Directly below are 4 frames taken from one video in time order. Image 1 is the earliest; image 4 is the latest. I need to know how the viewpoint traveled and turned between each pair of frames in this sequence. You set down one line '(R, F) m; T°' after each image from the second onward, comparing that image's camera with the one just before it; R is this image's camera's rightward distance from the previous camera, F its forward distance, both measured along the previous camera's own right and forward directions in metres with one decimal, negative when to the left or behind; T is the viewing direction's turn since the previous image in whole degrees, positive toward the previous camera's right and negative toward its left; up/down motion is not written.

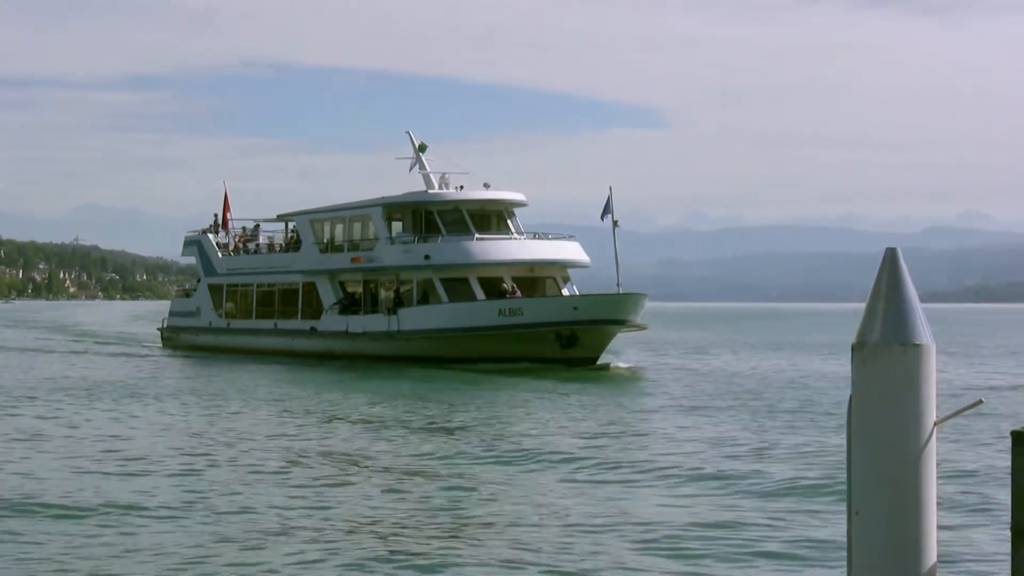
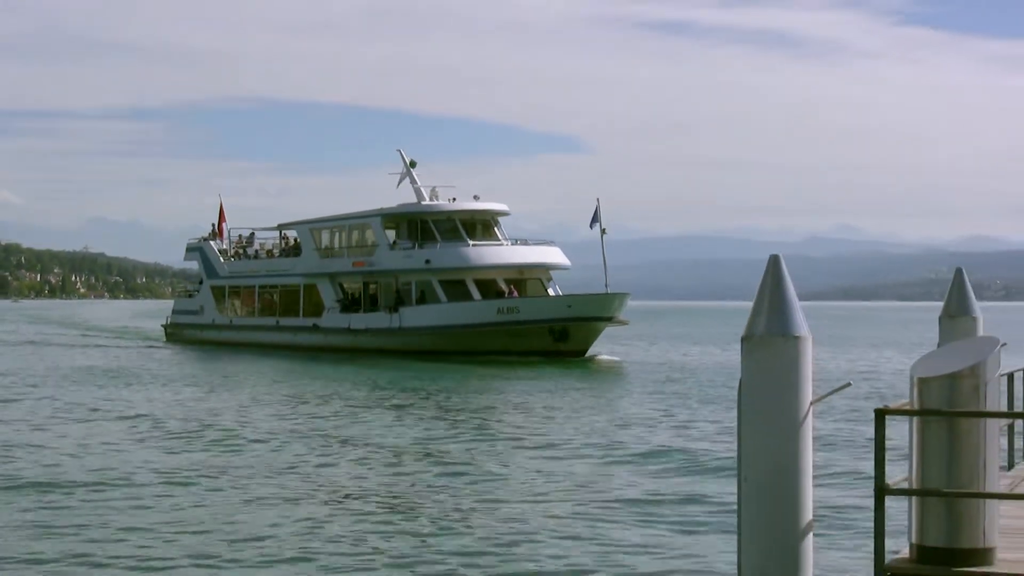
(+0.4, -1.3) m; 0°
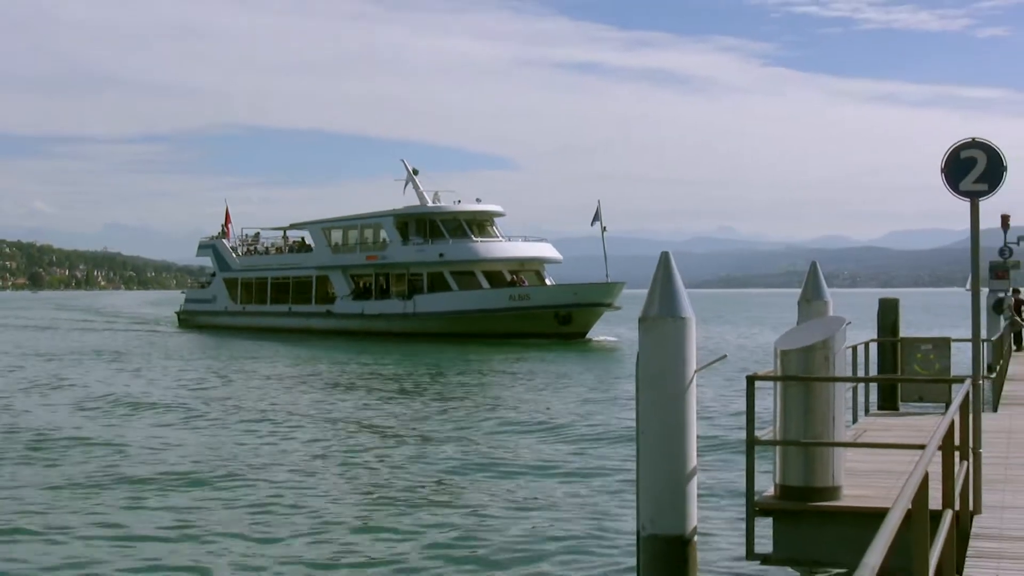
(+0.6, -2.0) m; 0°
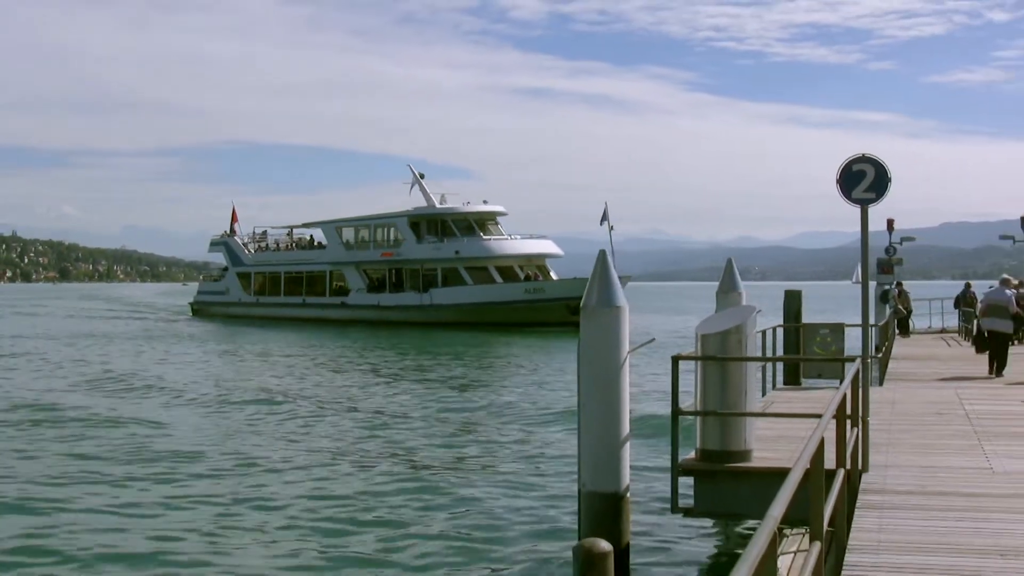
(+0.5, -1.8) m; 0°
